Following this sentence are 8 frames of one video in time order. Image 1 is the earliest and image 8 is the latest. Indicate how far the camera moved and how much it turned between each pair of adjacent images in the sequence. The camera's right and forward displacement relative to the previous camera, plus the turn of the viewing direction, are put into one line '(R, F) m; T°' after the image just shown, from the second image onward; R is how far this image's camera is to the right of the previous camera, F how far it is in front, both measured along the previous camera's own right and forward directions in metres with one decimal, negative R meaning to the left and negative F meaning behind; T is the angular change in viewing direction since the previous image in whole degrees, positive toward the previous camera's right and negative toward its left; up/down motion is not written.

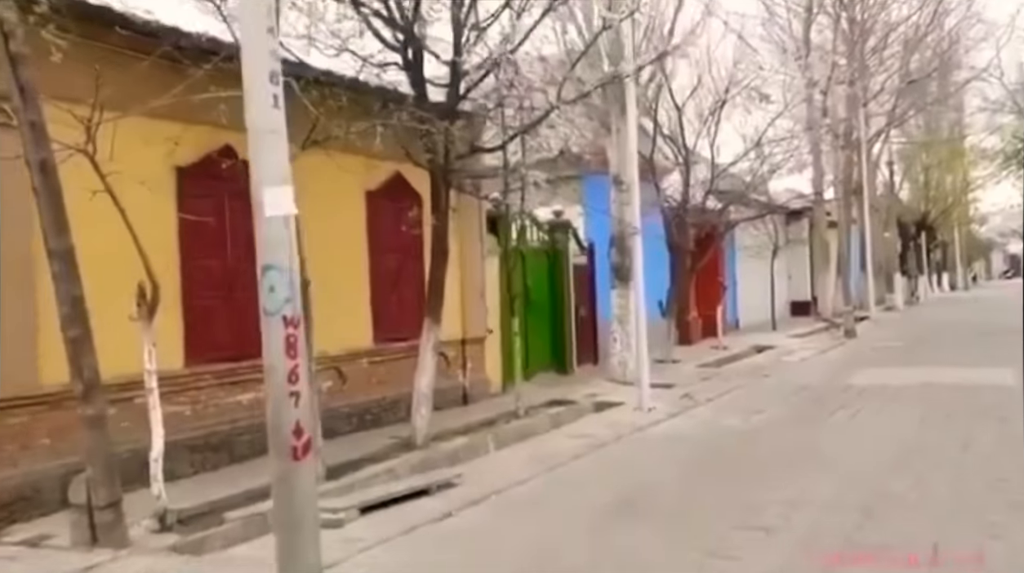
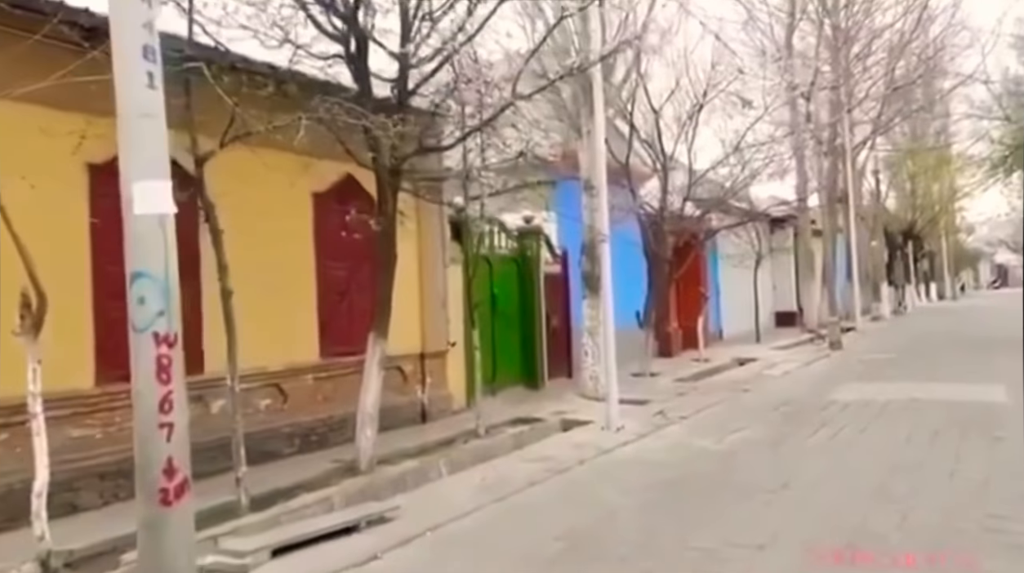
(+0.3, +0.8) m; +1°
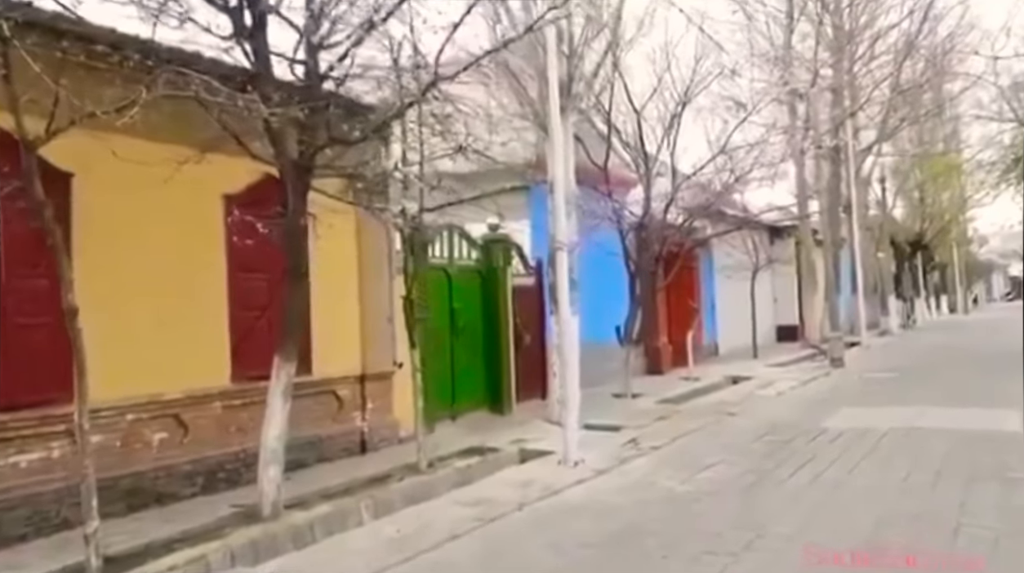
(+0.6, +1.4) m; 0°
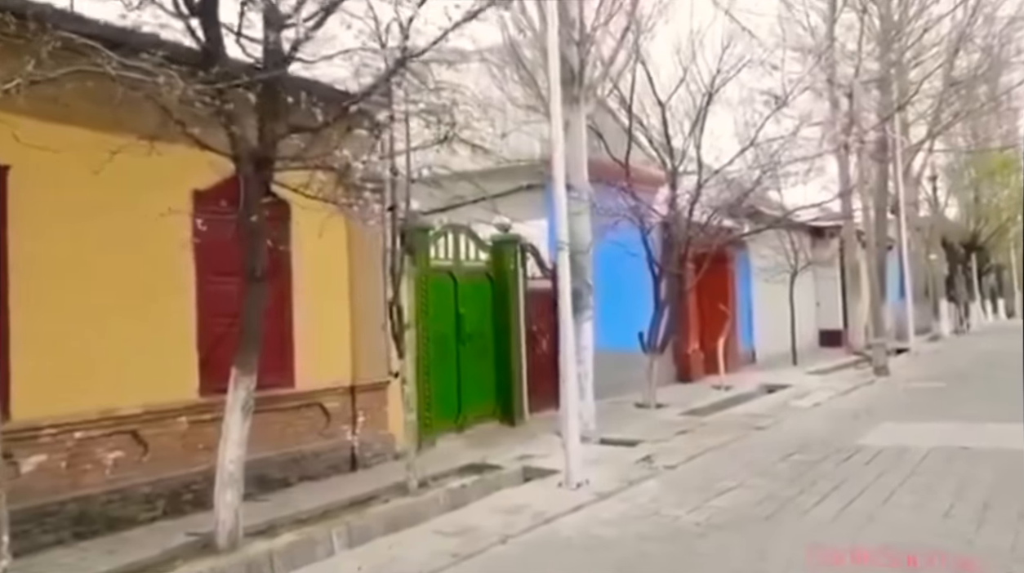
(+0.4, +0.9) m; -3°
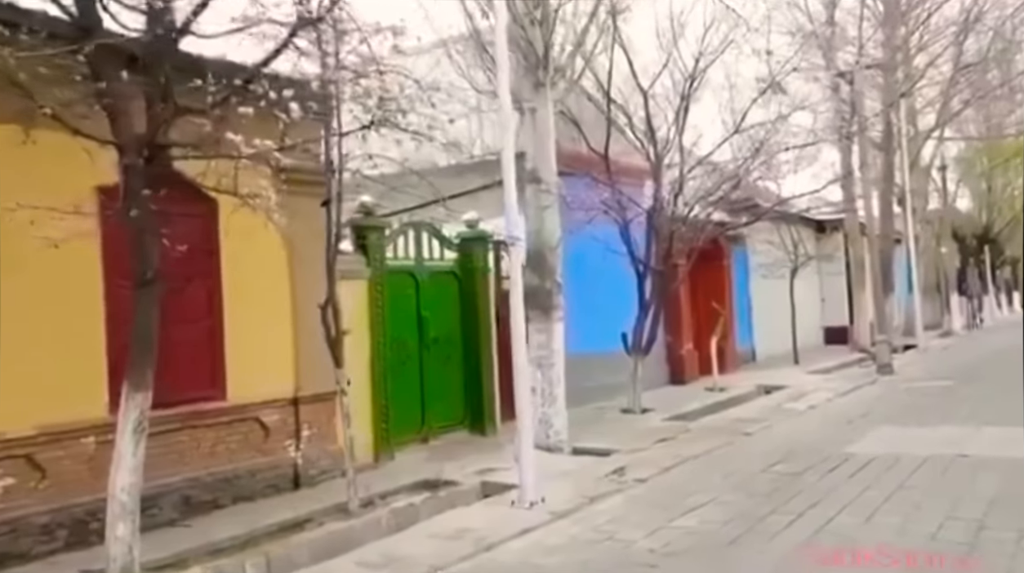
(+0.5, +0.8) m; -1°
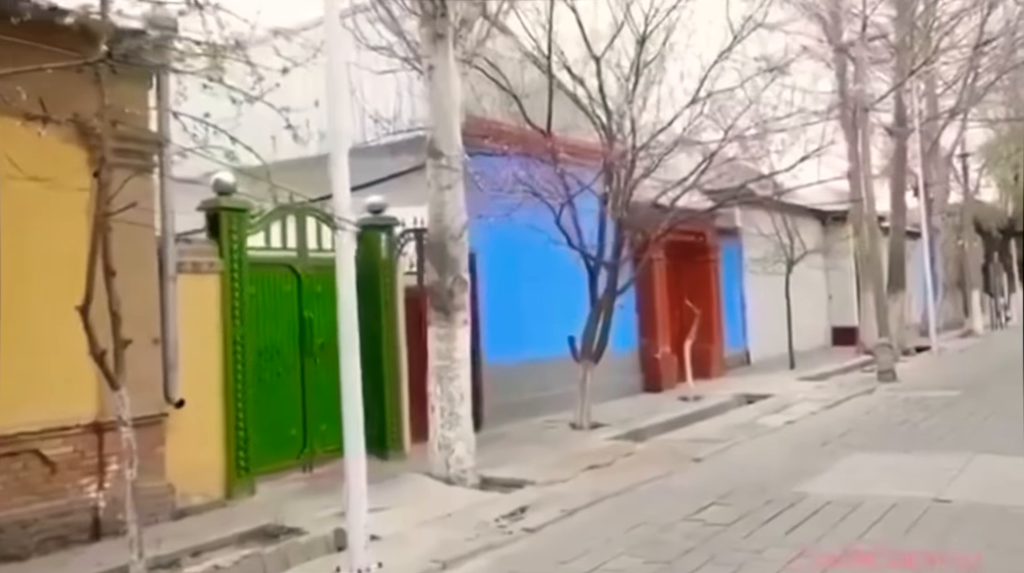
(+1.2, +2.0) m; -1°
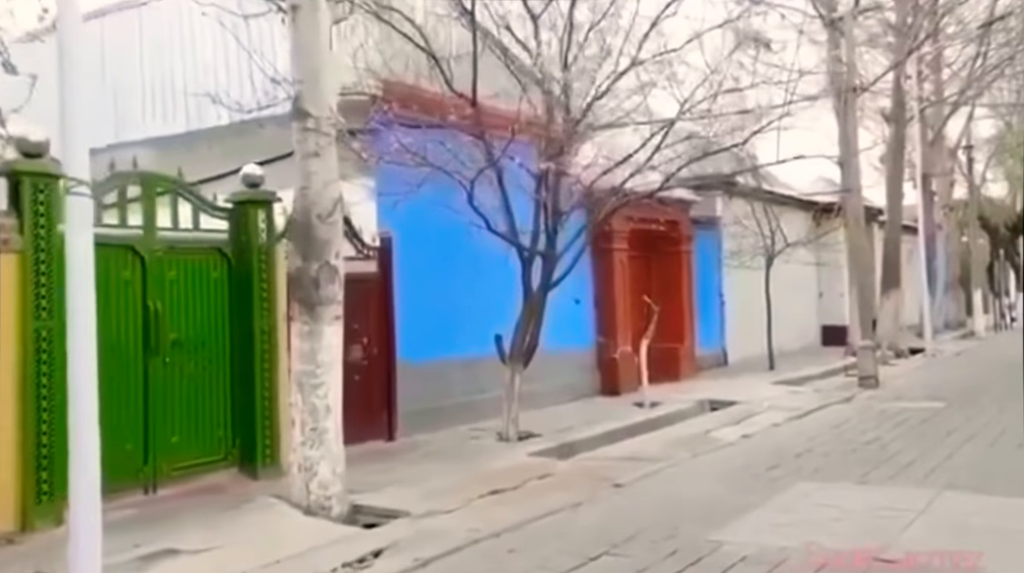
(+1.0, +1.6) m; 0°
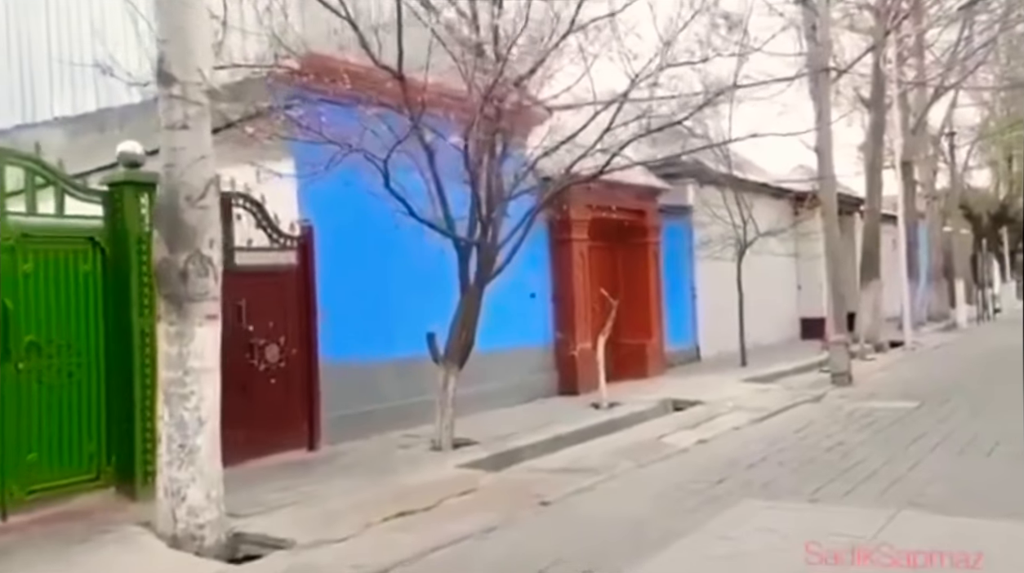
(+0.6, +1.1) m; +1°
